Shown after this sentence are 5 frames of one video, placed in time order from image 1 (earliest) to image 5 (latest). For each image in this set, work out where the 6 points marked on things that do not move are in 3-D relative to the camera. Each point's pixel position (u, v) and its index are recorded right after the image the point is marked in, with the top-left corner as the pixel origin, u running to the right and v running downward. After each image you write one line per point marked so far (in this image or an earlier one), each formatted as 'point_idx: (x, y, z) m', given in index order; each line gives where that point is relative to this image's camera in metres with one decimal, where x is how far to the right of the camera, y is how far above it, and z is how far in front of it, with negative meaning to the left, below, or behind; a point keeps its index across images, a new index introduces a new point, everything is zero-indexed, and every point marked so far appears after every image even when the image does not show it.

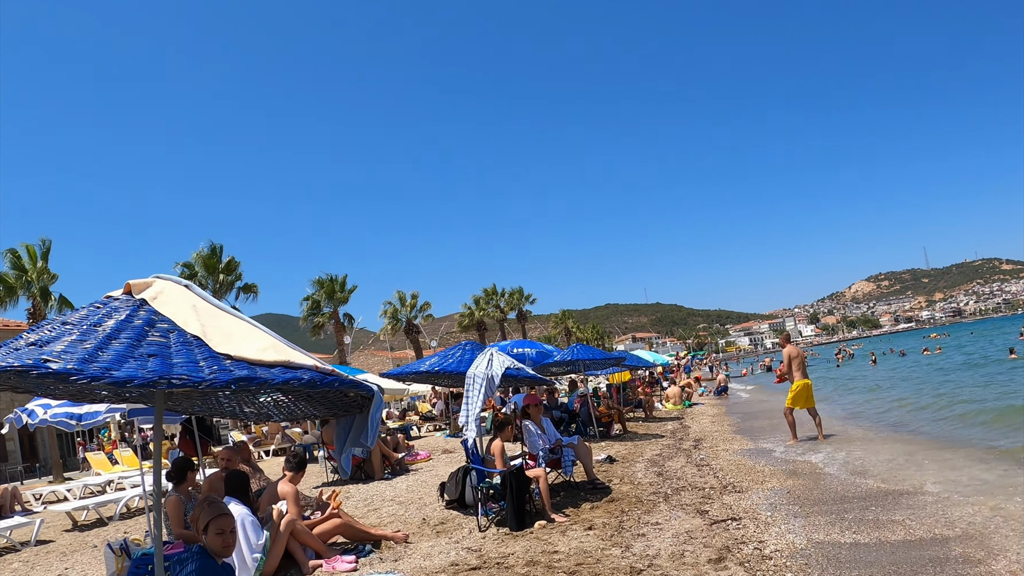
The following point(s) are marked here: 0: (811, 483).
0: (+3.7, -2.4, +7.9) m
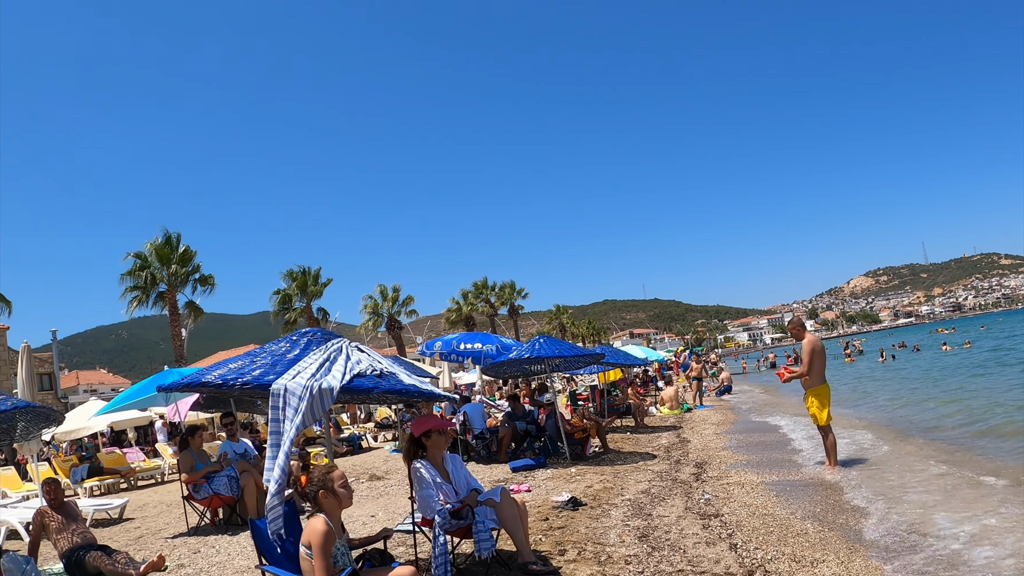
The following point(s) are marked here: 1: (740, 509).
0: (+2.8, -2.0, +4.6) m
1: (+2.3, -2.3, +6.6) m
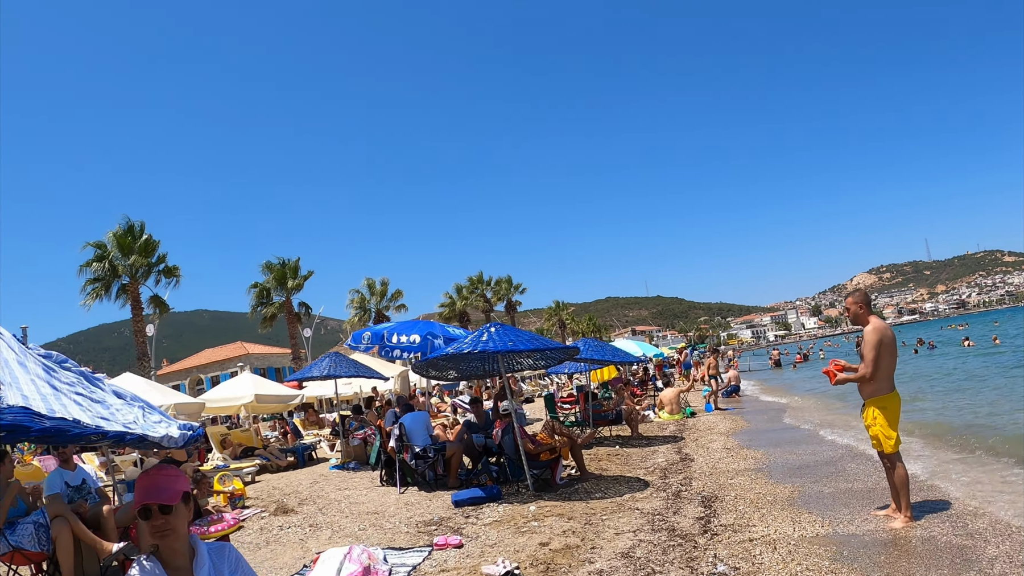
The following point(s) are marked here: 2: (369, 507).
0: (+2.1, -1.7, +2.1) m
1: (+1.7, -1.9, +4.0) m
2: (-1.7, -2.7, +7.9) m
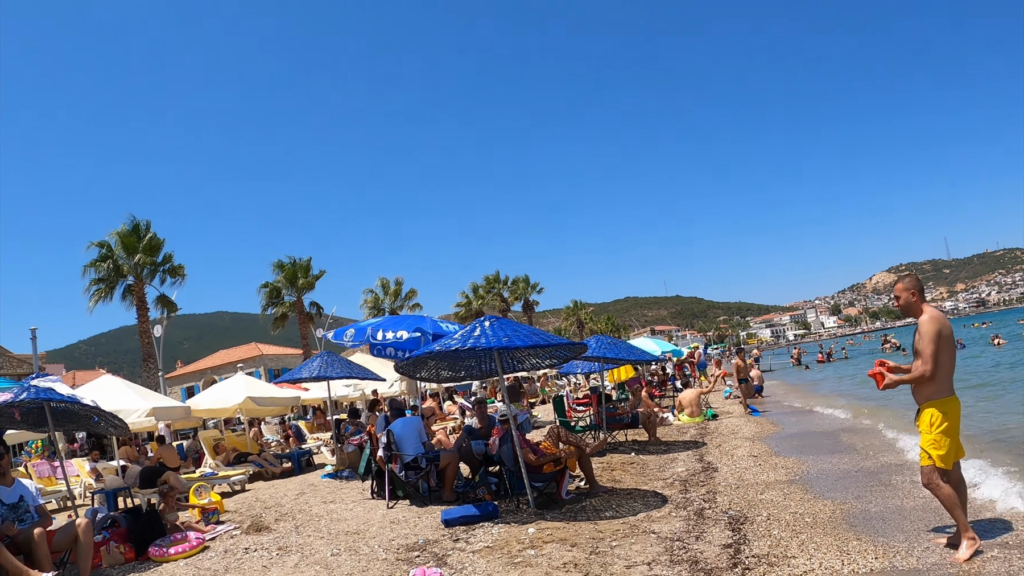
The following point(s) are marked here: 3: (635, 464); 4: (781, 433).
0: (+1.9, -1.6, +1.1) m
1: (+1.5, -1.8, +3.1) m
2: (-1.7, -2.6, +7.0) m
3: (+1.9, -2.6, +9.7) m
4: (+5.4, -2.9, +13.0) m
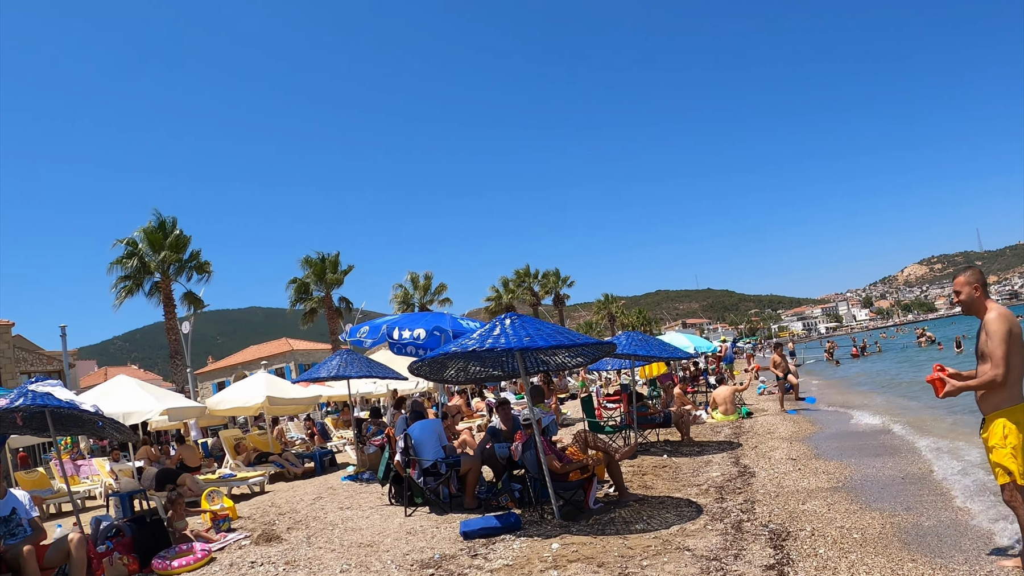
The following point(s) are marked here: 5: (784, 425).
0: (+1.9, -1.6, +0.6) m
1: (+1.6, -1.8, +2.5) m
2: (-1.5, -2.5, +6.7) m
3: (+2.2, -2.6, +9.2) m
4: (+5.9, -2.8, +12.3) m
5: (+5.7, -2.9, +13.4) m
